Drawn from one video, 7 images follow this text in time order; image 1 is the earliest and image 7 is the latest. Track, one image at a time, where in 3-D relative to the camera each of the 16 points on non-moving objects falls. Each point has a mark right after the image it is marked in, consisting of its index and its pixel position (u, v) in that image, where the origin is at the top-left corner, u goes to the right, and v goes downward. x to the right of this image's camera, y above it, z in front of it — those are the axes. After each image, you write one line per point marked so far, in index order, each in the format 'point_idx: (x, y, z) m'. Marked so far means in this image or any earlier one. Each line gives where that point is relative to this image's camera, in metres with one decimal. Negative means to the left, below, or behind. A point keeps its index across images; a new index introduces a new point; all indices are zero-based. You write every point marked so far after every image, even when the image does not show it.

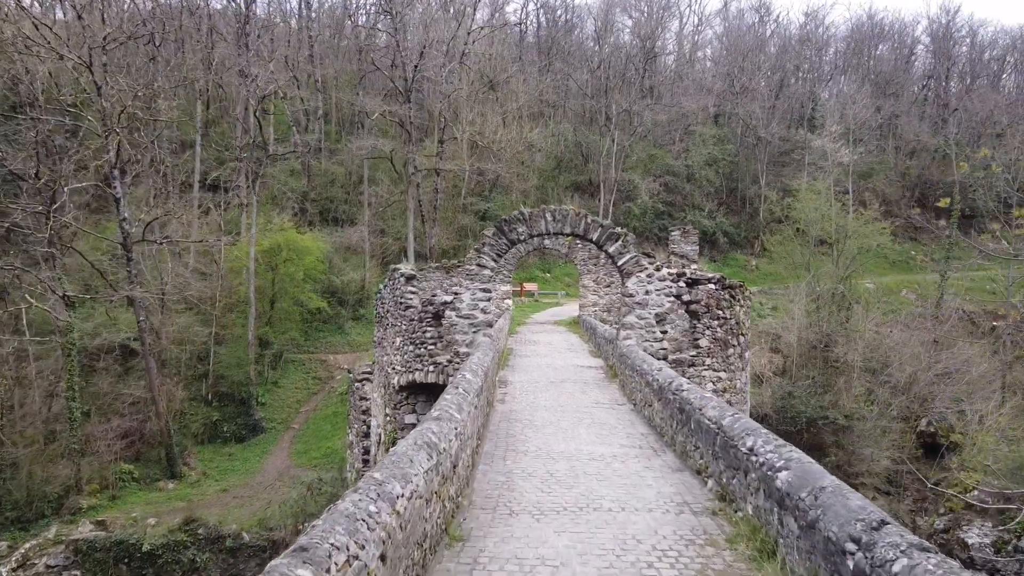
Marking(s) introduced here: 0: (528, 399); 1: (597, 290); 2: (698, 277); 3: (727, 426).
0: (+0.2, -1.3, +7.0) m
1: (+2.2, 0.0, +14.9) m
2: (+2.6, +0.1, +8.1) m
3: (+1.3, -0.8, +3.5) m
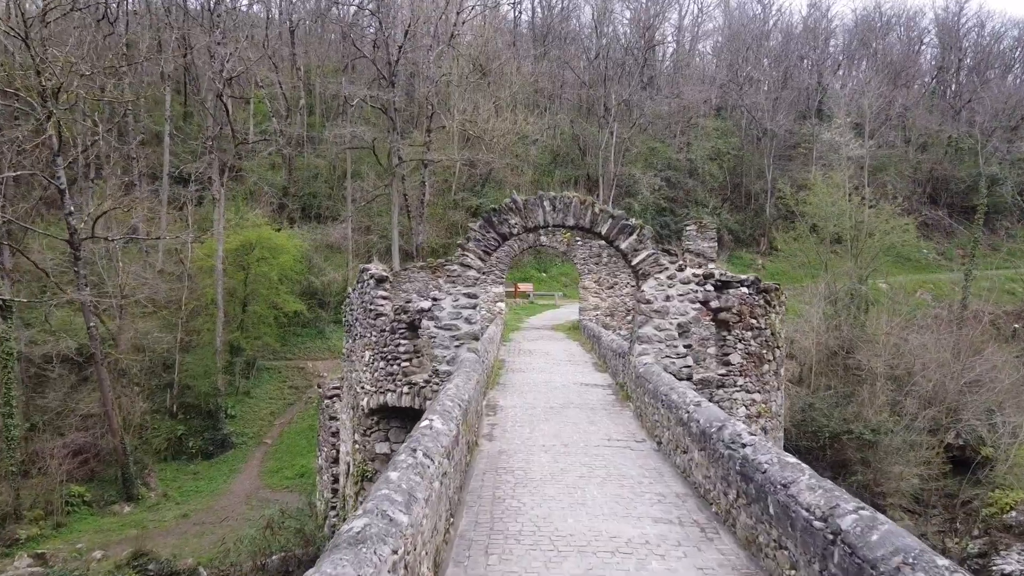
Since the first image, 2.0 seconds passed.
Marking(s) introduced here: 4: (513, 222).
0: (+0.1, -1.4, +5.6) m
1: (+2.0, -0.1, +13.5) m
2: (+2.5, +0.1, +6.7) m
3: (+1.2, -0.9, +2.1) m
4: (0.0, +0.7, +6.6) m
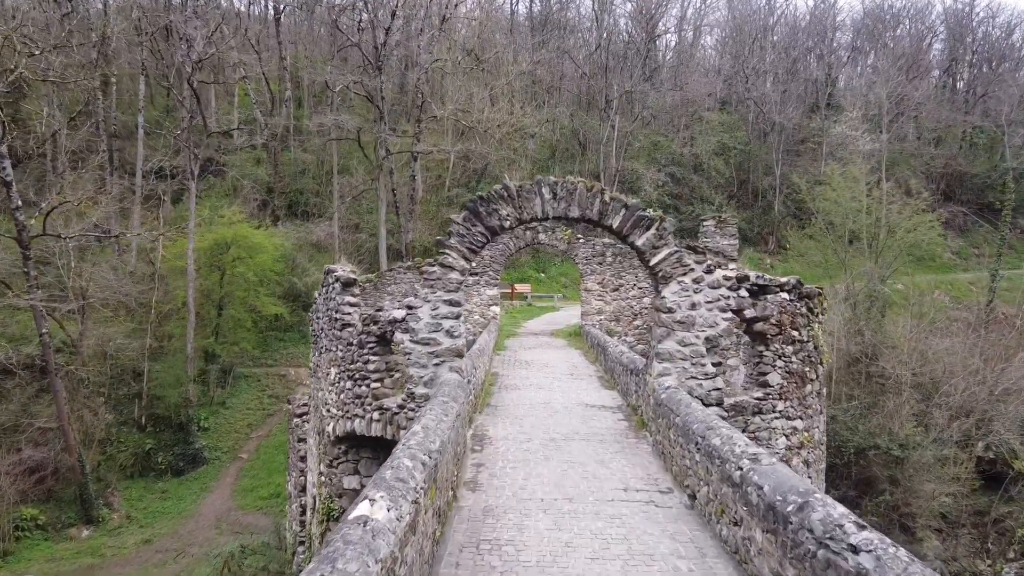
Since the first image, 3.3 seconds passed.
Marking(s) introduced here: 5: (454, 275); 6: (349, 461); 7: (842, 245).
0: (0.0, -1.4, +4.4) m
1: (+1.9, -0.1, +12.3) m
2: (+2.4, 0.0, +5.5) m
3: (+1.2, -0.9, +0.9) m
4: (-0.1, +0.7, +5.4) m
5: (-0.5, +0.1, +5.4) m
6: (-1.8, -1.9, +6.4) m
7: (+10.0, +1.3, +18.0) m
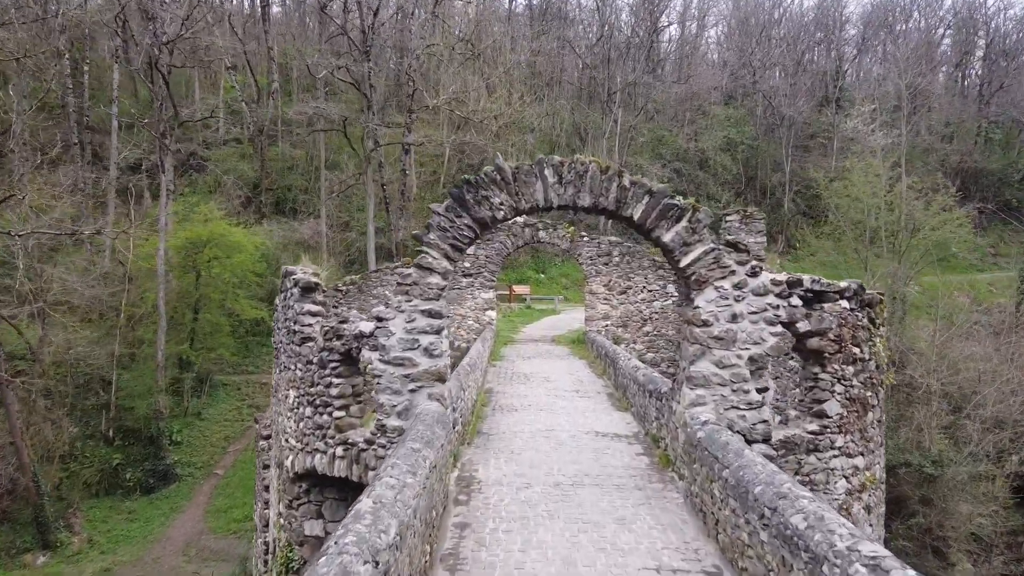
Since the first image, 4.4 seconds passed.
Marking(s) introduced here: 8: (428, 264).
0: (0.0, -1.5, +3.3) m
1: (+1.9, -0.2, +11.2) m
2: (+2.3, 0.0, +4.5) m
3: (+1.1, -1.0, -0.1) m
4: (-0.1, +0.6, +4.3) m
5: (-0.6, +0.1, +4.4) m
6: (-1.8, -1.9, +5.3) m
7: (+9.9, +1.2, +16.9) m
8: (-0.6, +0.2, +4.3) m
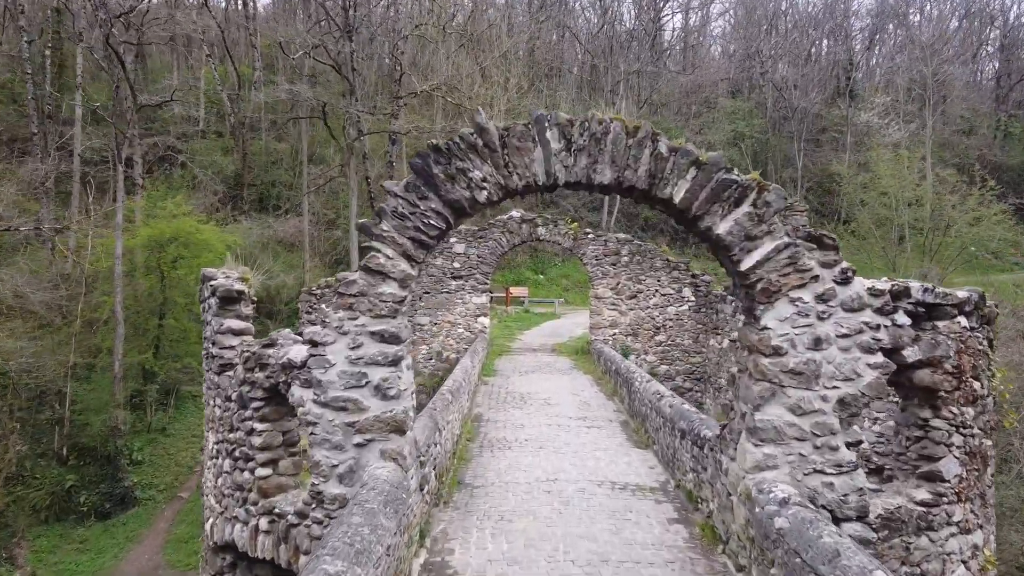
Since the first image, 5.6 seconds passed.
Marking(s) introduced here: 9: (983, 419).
0: (-0.1, -1.5, +2.1) m
1: (+1.8, -0.2, +10.0) m
2: (+2.3, -0.1, +3.2) m
3: (+1.1, -1.1, -1.4) m
4: (-0.2, +0.6, +3.0) m
5: (-0.7, 0.0, +3.1) m
6: (-1.9, -2.0, +4.0) m
7: (+9.8, +1.2, +15.6) m
8: (-0.7, +0.1, +3.0) m
9: (+2.7, -0.7, +3.4) m
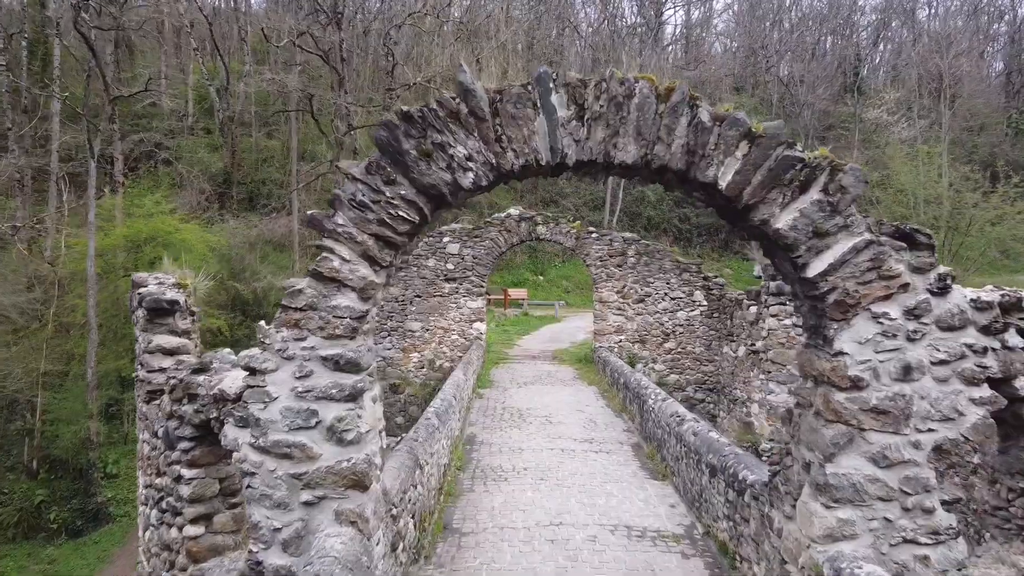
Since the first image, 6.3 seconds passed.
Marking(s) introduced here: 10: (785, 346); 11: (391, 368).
0: (-0.1, -1.6, +1.3) m
1: (+1.8, -0.3, +9.3) m
2: (+2.3, -0.1, +2.5) m
3: (+1.1, -1.1, -2.1) m
4: (-0.2, +0.5, +2.3) m
5: (-0.7, 0.0, +2.4) m
6: (-1.9, -2.0, +3.3) m
7: (+9.8, +1.1, +14.9) m
8: (-0.7, +0.1, +2.3) m
9: (+2.7, -0.8, +2.7) m
10: (+2.7, -0.6, +6.0) m
11: (-1.9, -1.3, +9.5) m
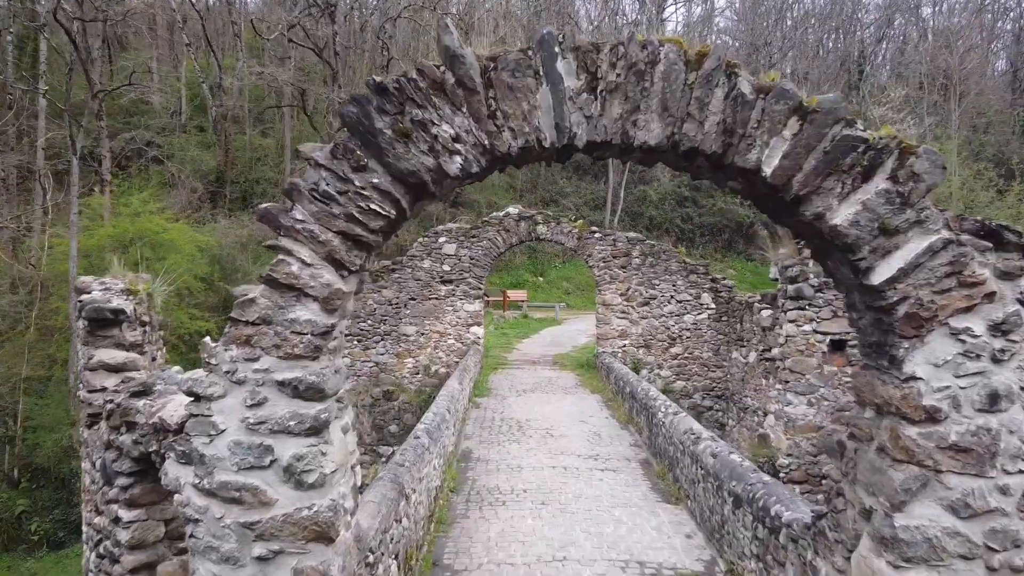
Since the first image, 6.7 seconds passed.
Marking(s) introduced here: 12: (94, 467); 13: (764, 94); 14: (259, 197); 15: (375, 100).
0: (-0.1, -1.6, +0.9) m
1: (+1.7, -0.3, +8.8) m
2: (+2.2, -0.1, +2.1) m
3: (+1.0, -1.1, -2.6) m
4: (-0.2, +0.5, +1.9) m
5: (-0.7, -0.1, +1.9) m
6: (-1.9, -2.1, +2.9) m
7: (+9.8, +1.1, +14.5) m
8: (-0.7, 0.0, +1.9) m
9: (+2.7, -0.8, +2.3) m
10: (+2.7, -0.6, +5.6) m
11: (-2.0, -1.3, +9.1) m
12: (-1.9, -0.8, +2.7) m
13: (+0.8, +0.6, +1.9) m
14: (-7.8, +2.8, +18.2) m
15: (-0.4, +0.6, +1.9) m
